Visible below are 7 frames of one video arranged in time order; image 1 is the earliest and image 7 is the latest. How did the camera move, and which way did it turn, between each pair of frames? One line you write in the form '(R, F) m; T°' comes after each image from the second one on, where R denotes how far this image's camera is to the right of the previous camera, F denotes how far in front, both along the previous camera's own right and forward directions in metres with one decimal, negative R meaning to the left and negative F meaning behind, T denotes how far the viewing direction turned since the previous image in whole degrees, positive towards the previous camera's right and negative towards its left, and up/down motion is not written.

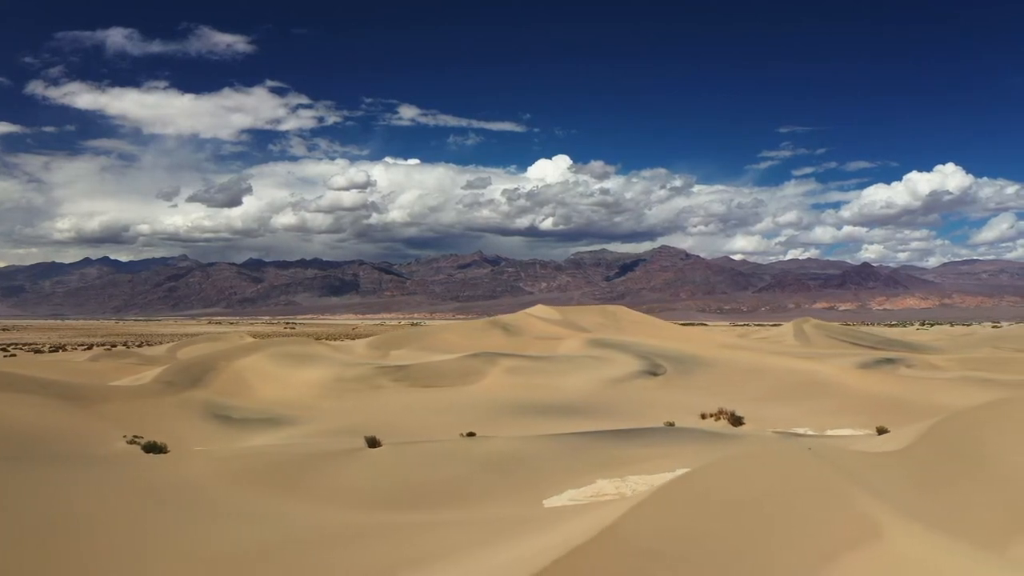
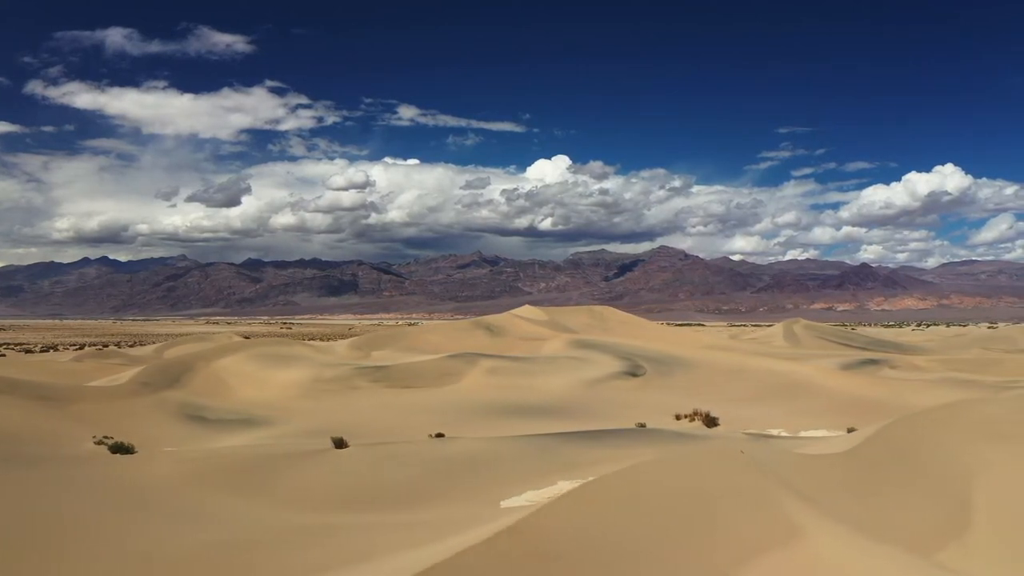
(+0.7, 0.0) m; 0°
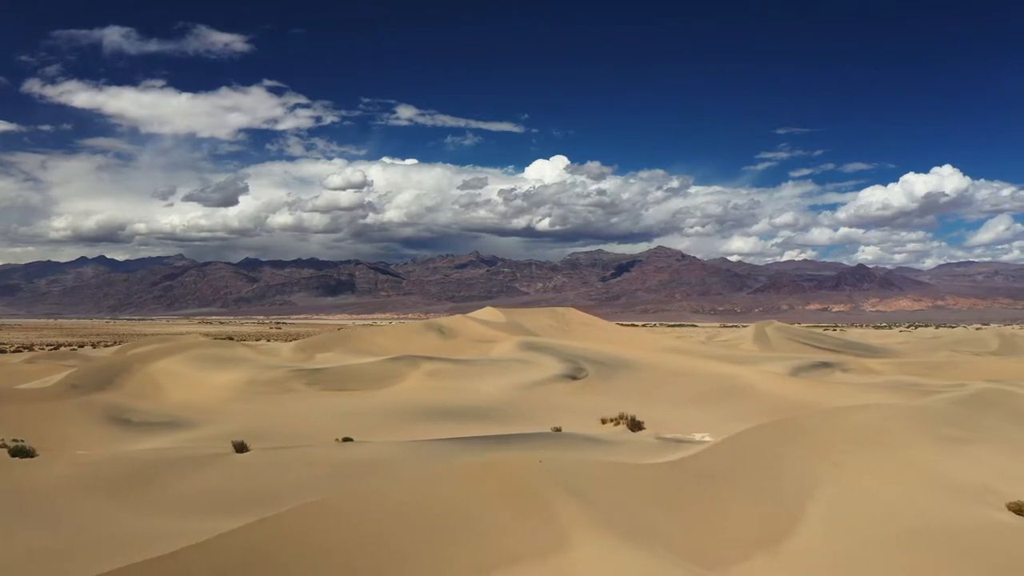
(+2.0, 0.0) m; 0°
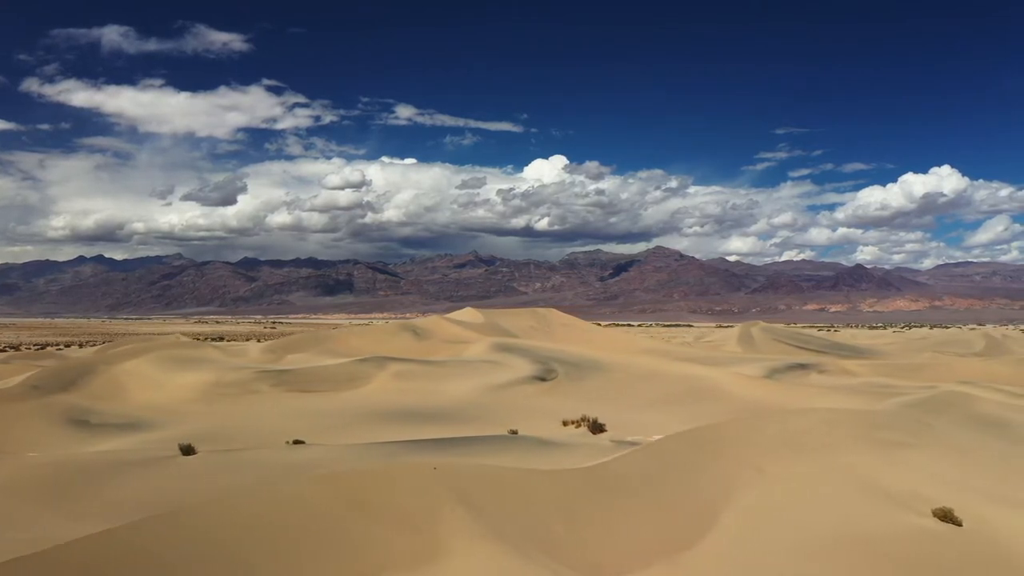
(+1.0, +0.1) m; 0°
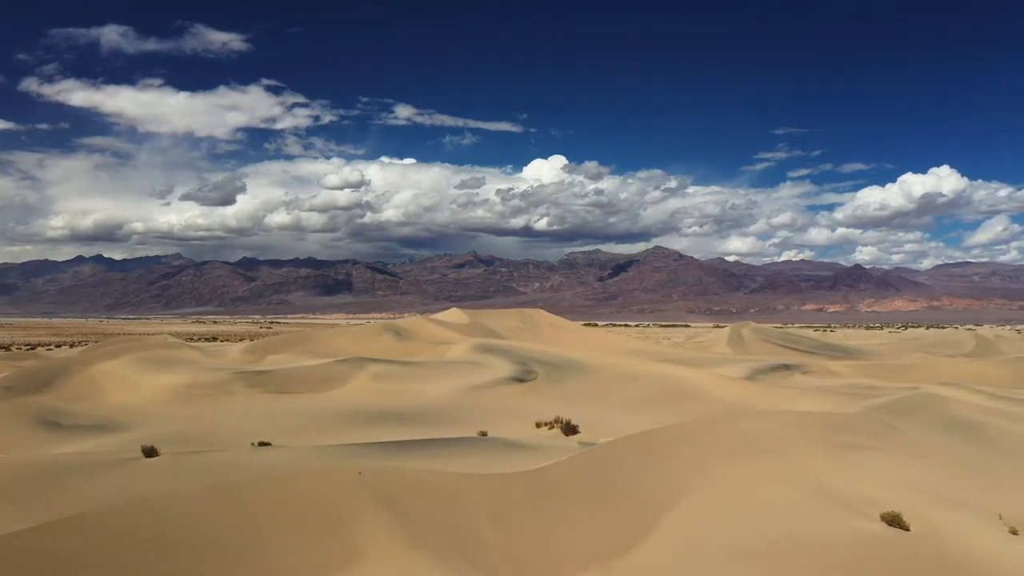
(+0.7, +0.1) m; 0°
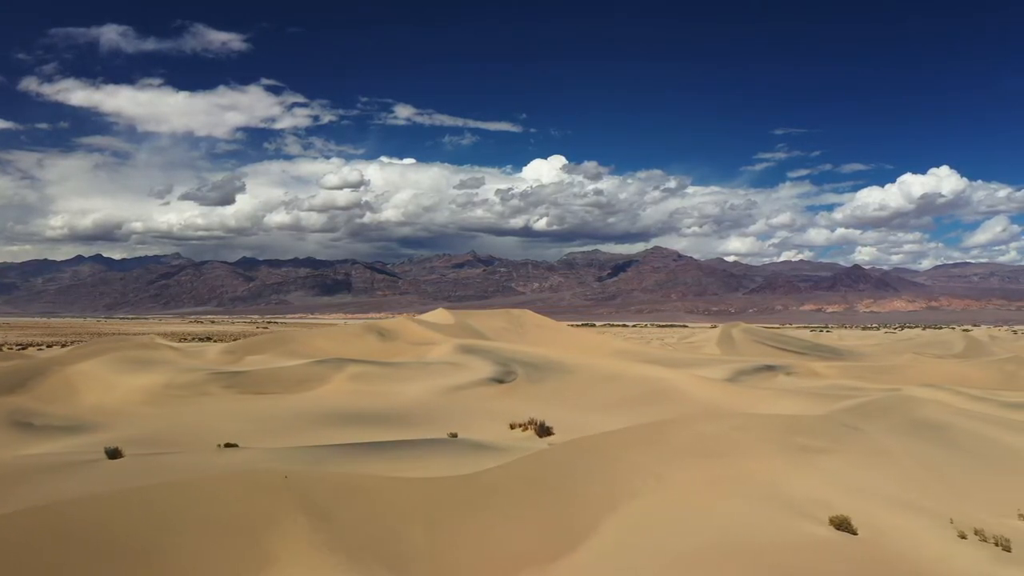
(+0.7, +0.1) m; 0°
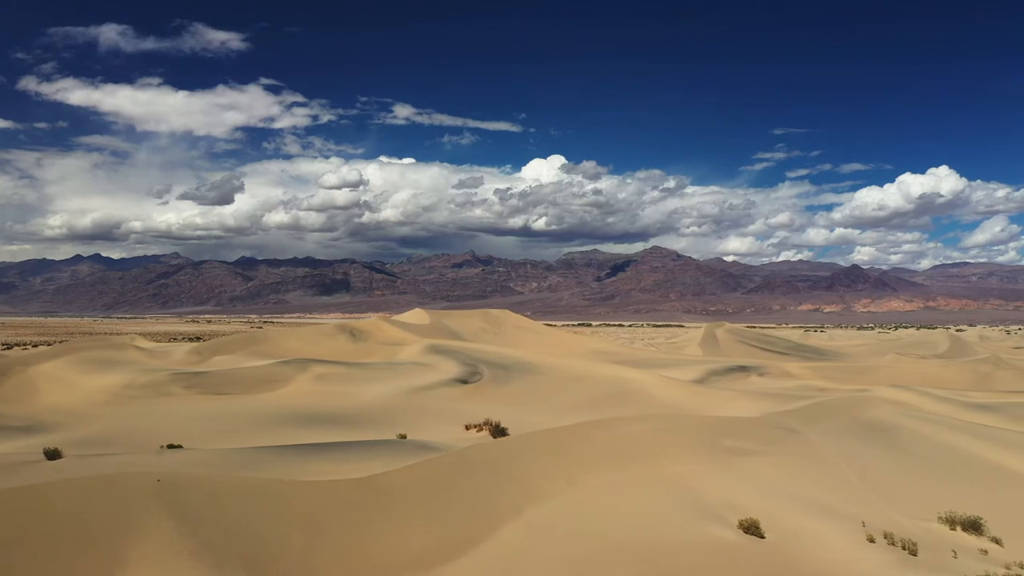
(+1.2, +0.1) m; 0°
